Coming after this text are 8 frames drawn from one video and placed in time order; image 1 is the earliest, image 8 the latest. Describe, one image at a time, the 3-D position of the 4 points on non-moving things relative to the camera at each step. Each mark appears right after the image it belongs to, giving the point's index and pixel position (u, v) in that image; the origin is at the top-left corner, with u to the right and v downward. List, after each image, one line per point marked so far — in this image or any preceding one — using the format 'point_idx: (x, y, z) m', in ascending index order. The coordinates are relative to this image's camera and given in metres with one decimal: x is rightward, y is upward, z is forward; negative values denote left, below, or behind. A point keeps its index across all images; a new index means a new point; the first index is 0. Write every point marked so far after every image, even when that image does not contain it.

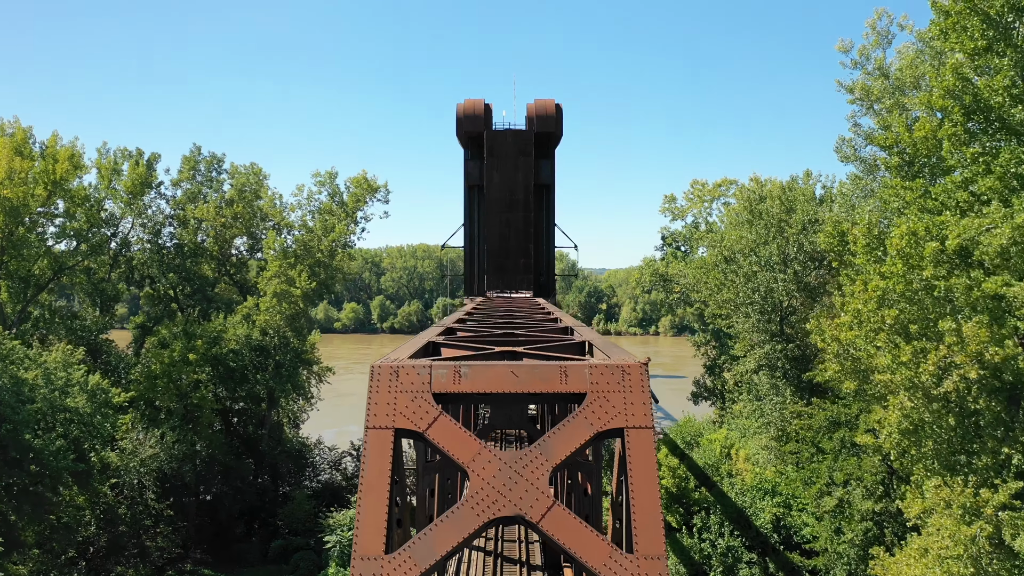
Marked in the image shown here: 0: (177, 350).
0: (-10.6, -1.9, +19.8) m
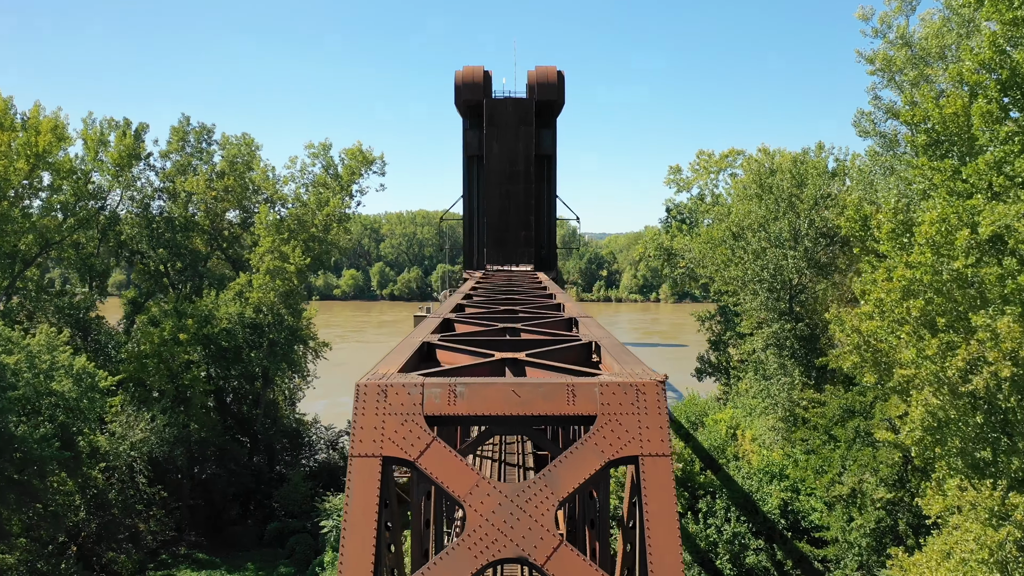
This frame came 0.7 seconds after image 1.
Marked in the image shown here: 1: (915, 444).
0: (-10.6, -1.3, +19.2) m
1: (+6.7, -2.6, +10.4) m
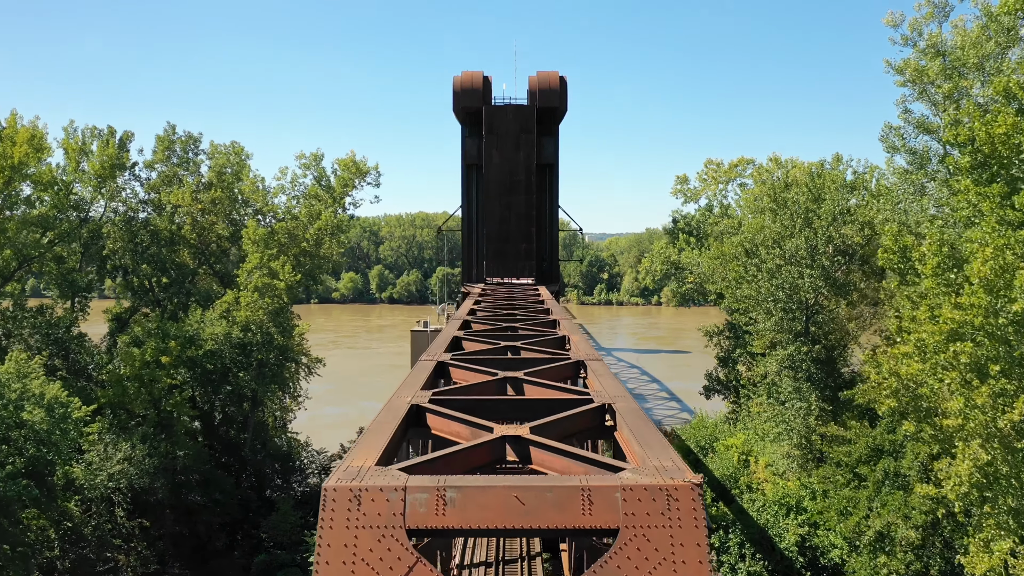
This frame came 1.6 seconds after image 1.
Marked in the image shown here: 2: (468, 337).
0: (-10.5, -1.9, +18.2) m
1: (+6.7, -3.2, +9.4) m
2: (-0.8, -0.9, +11.2) m
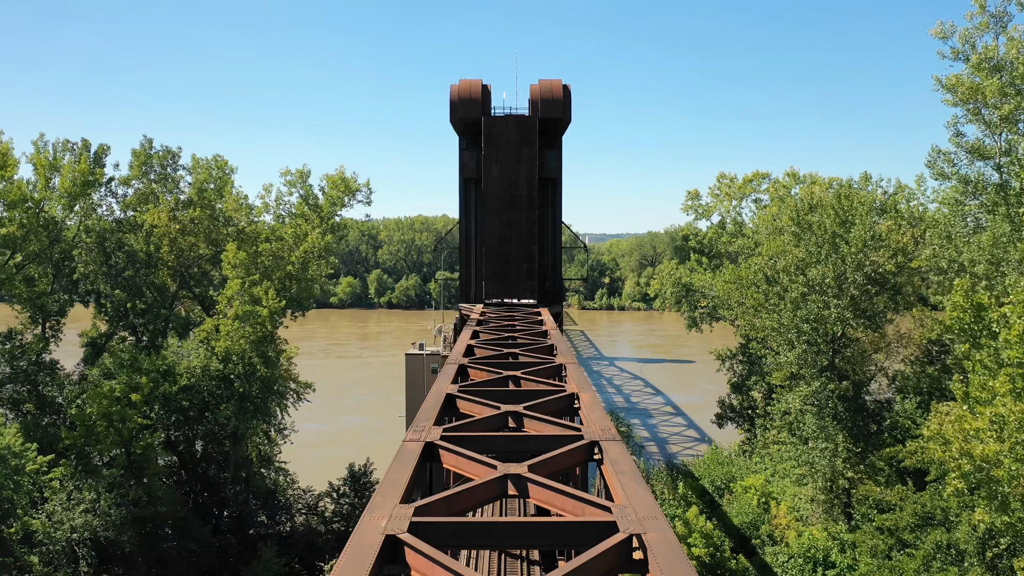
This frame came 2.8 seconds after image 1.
0: (-10.5, -2.7, +16.8) m
1: (+6.7, -4.0, +8.0) m
2: (-0.8, -1.7, +9.7) m
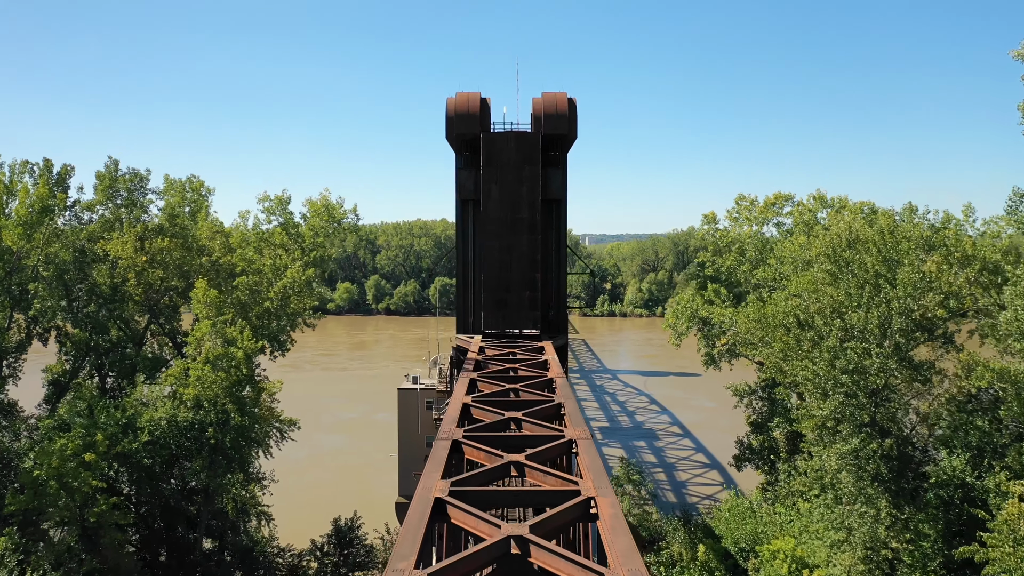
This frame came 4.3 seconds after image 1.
0: (-10.5, -3.8, +14.9) m
1: (+6.8, -5.1, +6.1) m
2: (-0.7, -2.8, +7.9) m
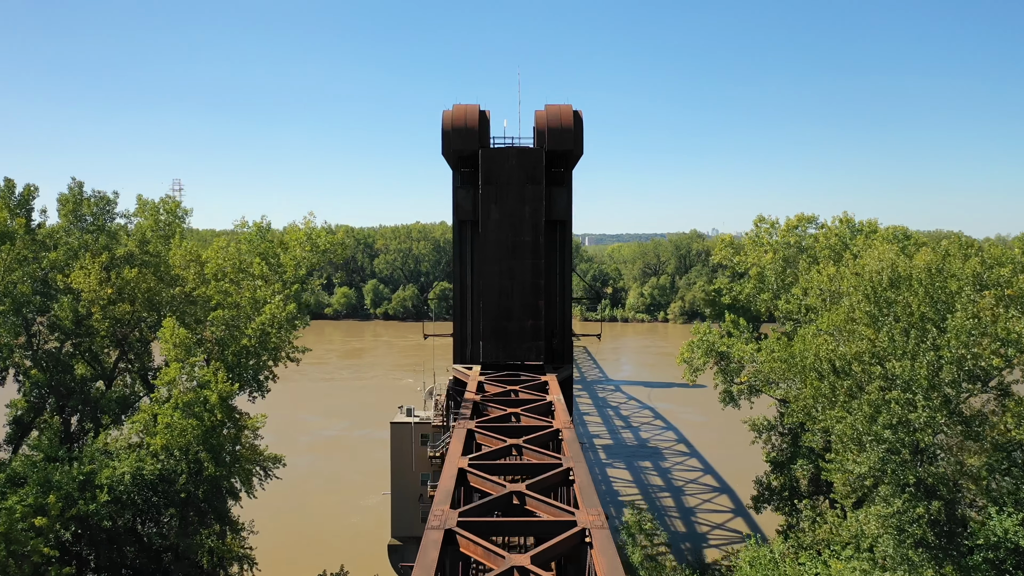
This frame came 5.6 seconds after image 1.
0: (-10.4, -4.7, +13.3) m
1: (+6.8, -6.0, +4.5) m
2: (-0.7, -3.7, +6.3) m
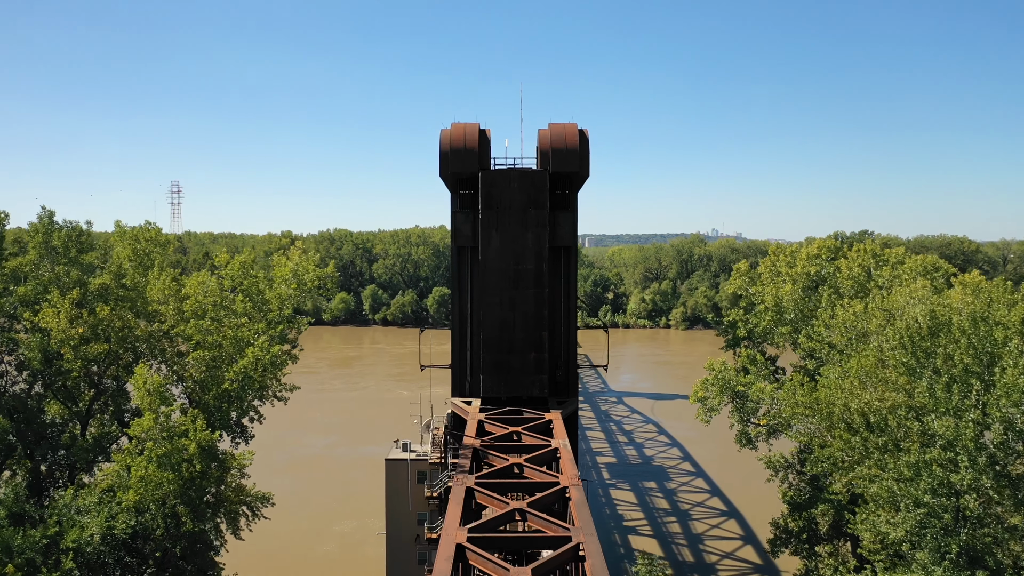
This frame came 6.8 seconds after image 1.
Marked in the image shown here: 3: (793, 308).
0: (-10.4, -5.6, +12.1) m
1: (+6.9, -6.9, +3.3) m
2: (-0.6, -4.6, +5.1) m
3: (+8.1, -0.6, +18.1) m
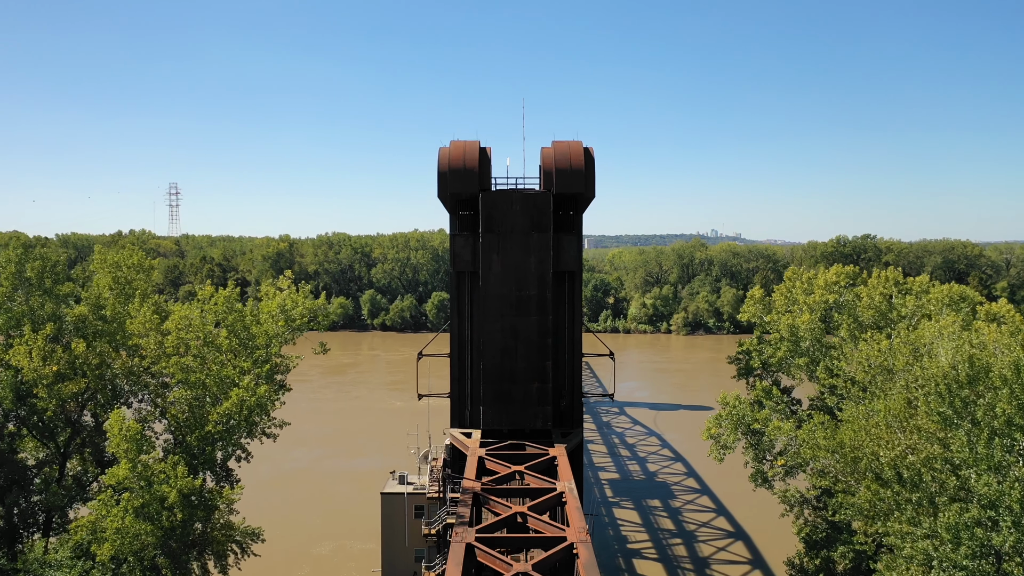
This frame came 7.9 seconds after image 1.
0: (-10.3, -6.4, +11.2) m
1: (+7.0, -7.7, +2.4) m
2: (-0.6, -5.4, +4.1) m
3: (+8.2, -1.4, +17.1) m
